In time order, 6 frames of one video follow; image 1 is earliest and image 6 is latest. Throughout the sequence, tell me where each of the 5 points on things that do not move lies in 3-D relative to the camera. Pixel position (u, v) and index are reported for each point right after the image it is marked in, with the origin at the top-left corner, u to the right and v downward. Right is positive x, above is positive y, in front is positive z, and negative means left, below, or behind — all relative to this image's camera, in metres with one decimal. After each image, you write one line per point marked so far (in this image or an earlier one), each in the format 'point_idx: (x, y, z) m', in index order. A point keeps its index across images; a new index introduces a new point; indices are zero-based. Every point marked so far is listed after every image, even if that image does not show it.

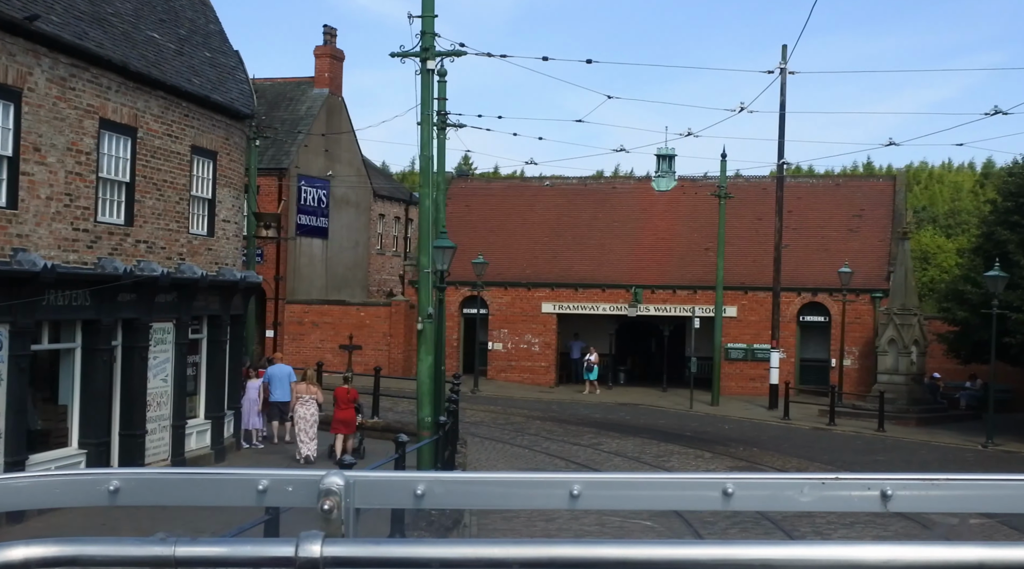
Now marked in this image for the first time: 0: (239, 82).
0: (-4.5, +3.3, +18.8) m
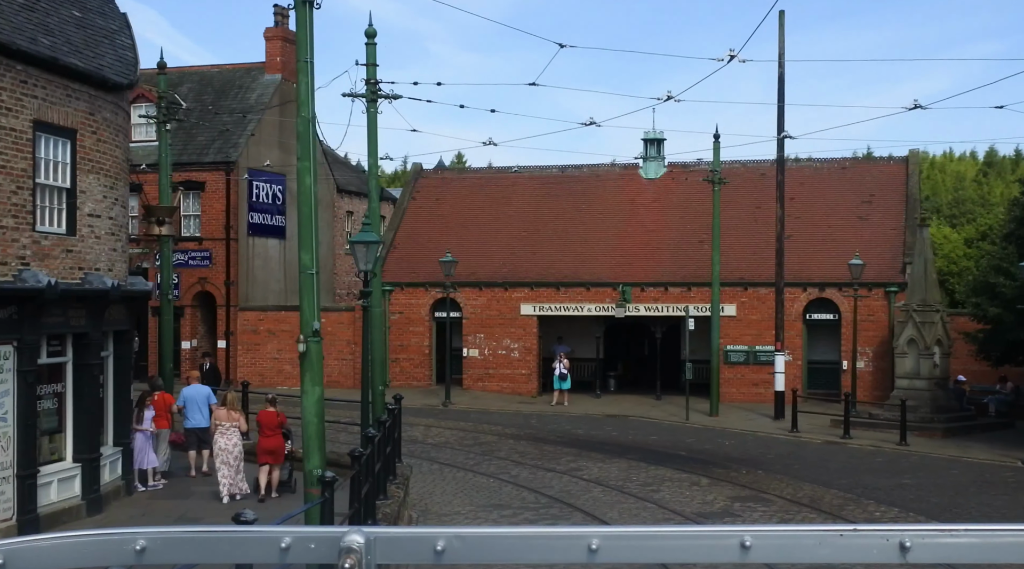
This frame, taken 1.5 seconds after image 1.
0: (-5.3, +3.2, +15.4) m
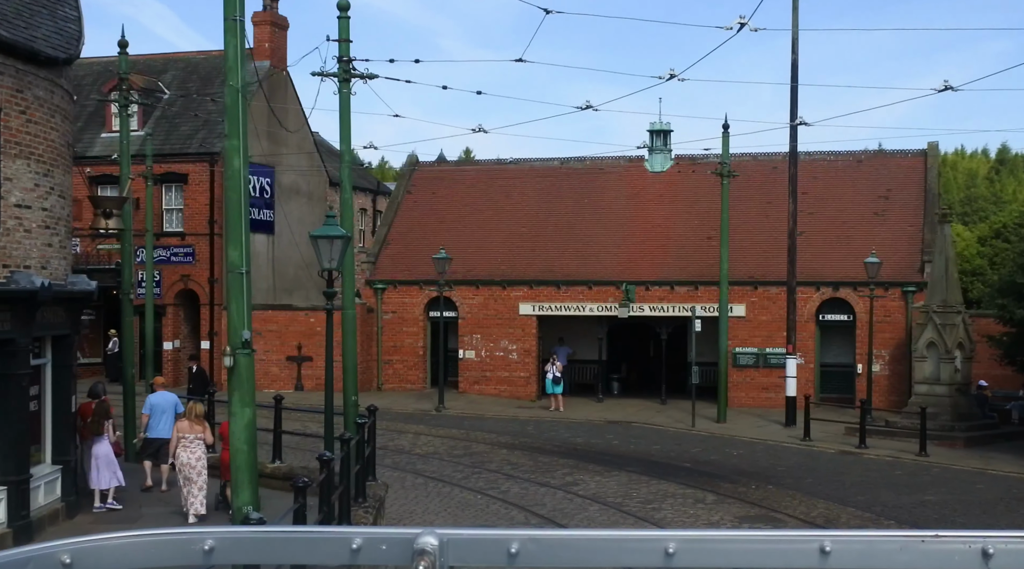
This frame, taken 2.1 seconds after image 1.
0: (-5.5, +3.2, +13.9) m
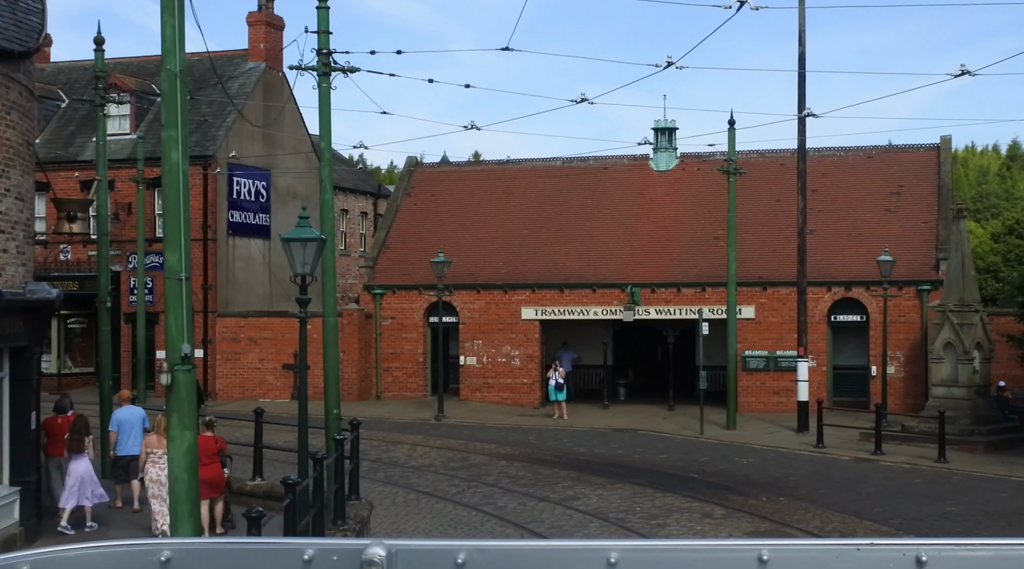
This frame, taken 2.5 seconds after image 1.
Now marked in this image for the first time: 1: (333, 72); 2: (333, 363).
0: (-5.6, +3.1, +13.1) m
1: (-2.3, +2.7, +14.7) m
2: (-2.3, -1.0, +14.5) m
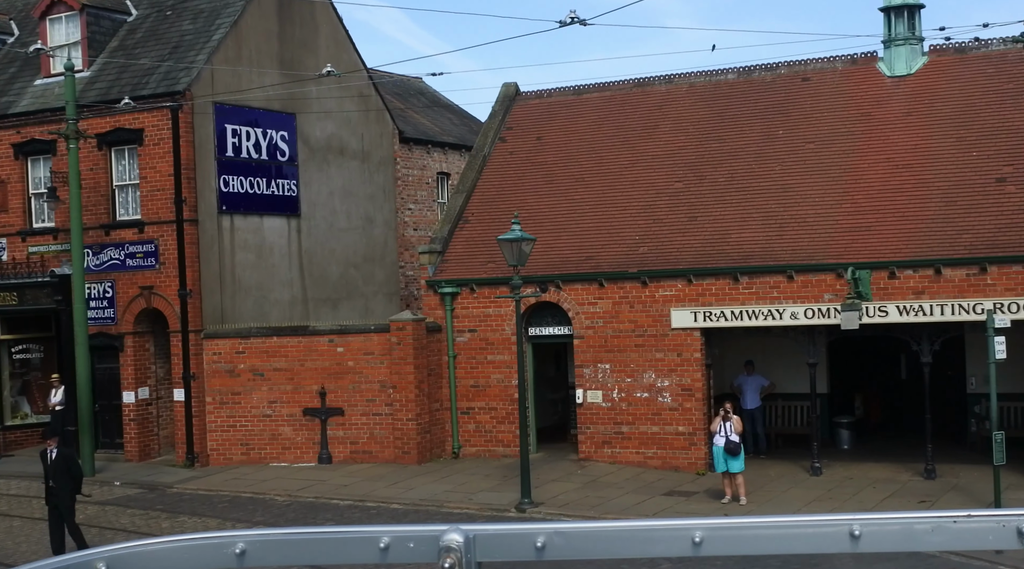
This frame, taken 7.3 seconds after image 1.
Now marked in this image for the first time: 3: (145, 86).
0: (-6.6, +2.7, +2.5) m
1: (-3.0, +2.5, +3.5) m
2: (-2.9, -1.3, +3.4) m
3: (-6.3, +3.4, +19.8) m
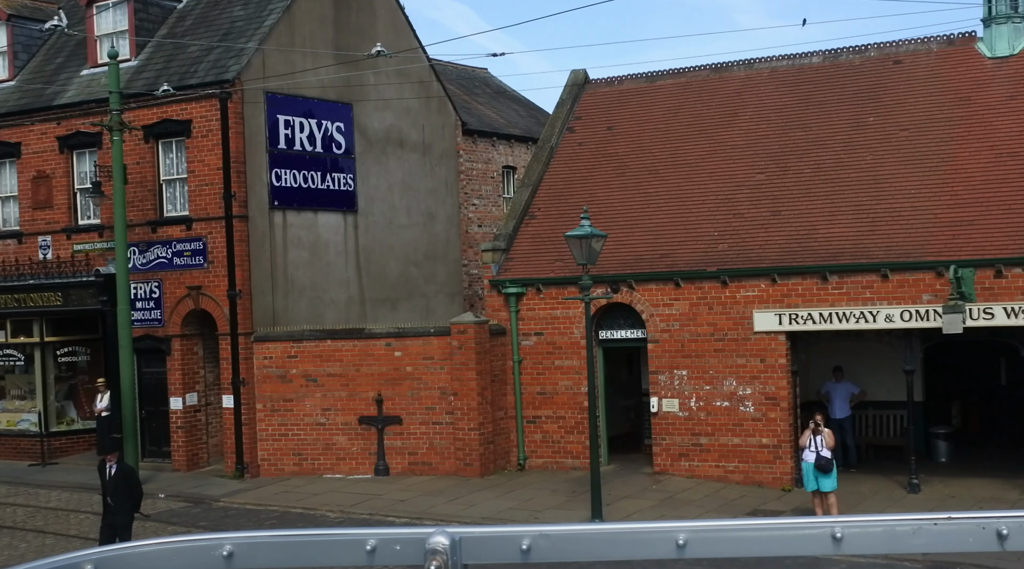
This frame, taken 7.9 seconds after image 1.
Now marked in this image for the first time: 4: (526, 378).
0: (-6.5, +2.6, +1.6) m
1: (-2.8, +2.4, +2.4) m
2: (-2.7, -1.3, +2.2) m
3: (-5.1, +3.4, +18.8) m
4: (+0.2, -1.5, +18.7) m
